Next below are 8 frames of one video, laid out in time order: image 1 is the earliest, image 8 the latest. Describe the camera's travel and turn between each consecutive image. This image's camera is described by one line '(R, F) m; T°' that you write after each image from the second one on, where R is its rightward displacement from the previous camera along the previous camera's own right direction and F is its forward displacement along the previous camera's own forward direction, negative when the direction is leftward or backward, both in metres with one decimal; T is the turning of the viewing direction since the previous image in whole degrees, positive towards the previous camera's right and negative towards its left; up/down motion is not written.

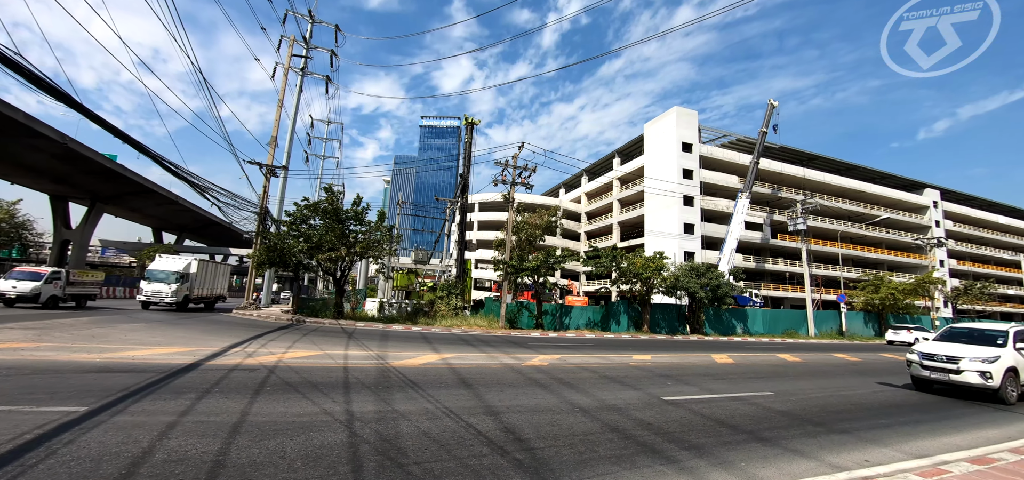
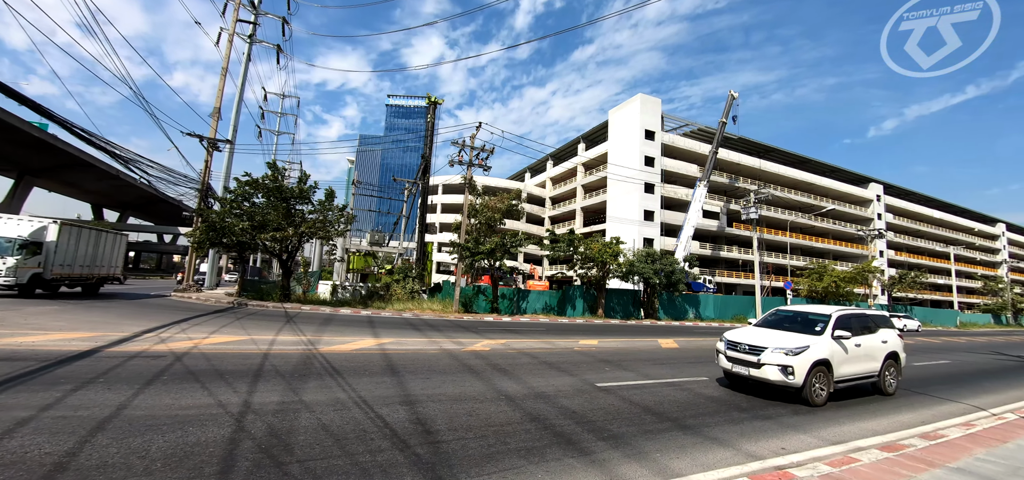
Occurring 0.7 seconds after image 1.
(+0.8, +0.5) m; +4°
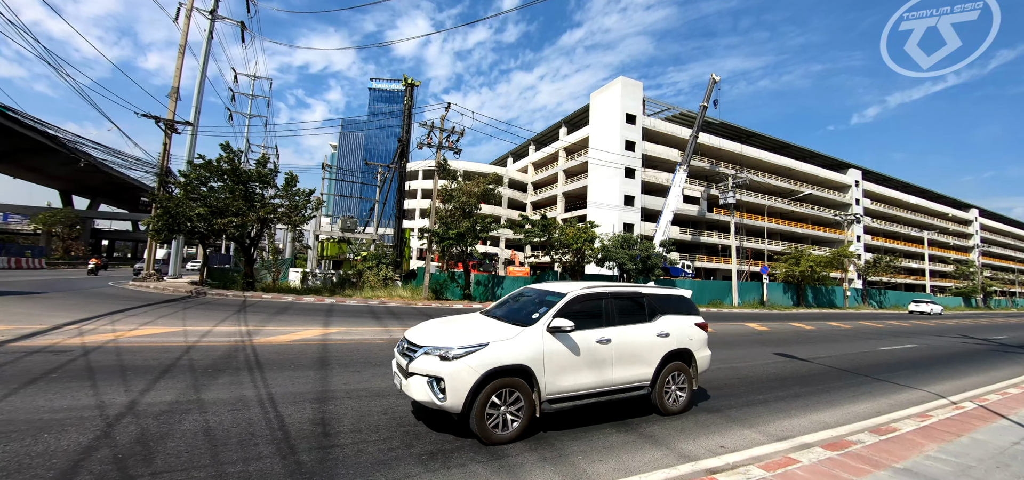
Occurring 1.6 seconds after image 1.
(+0.9, +0.6) m; +2°
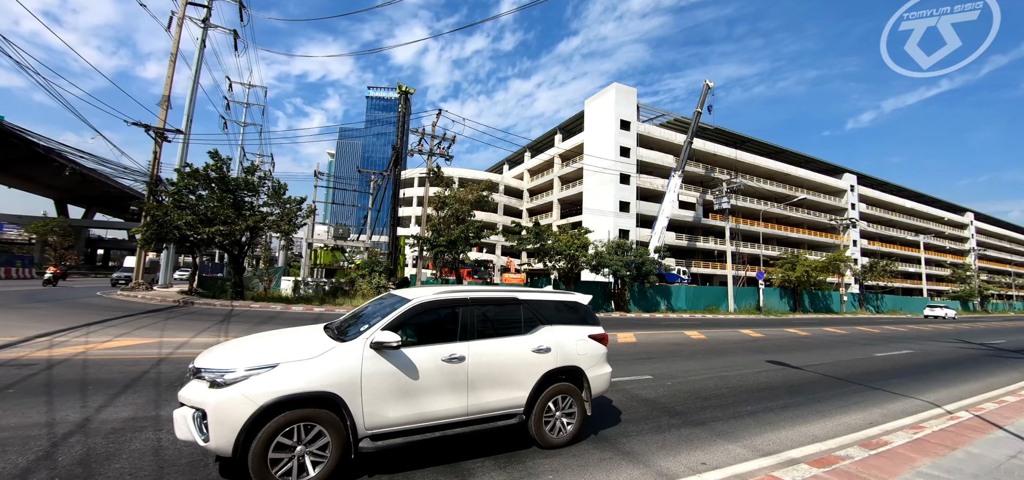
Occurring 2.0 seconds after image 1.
(+0.3, +0.2) m; 0°
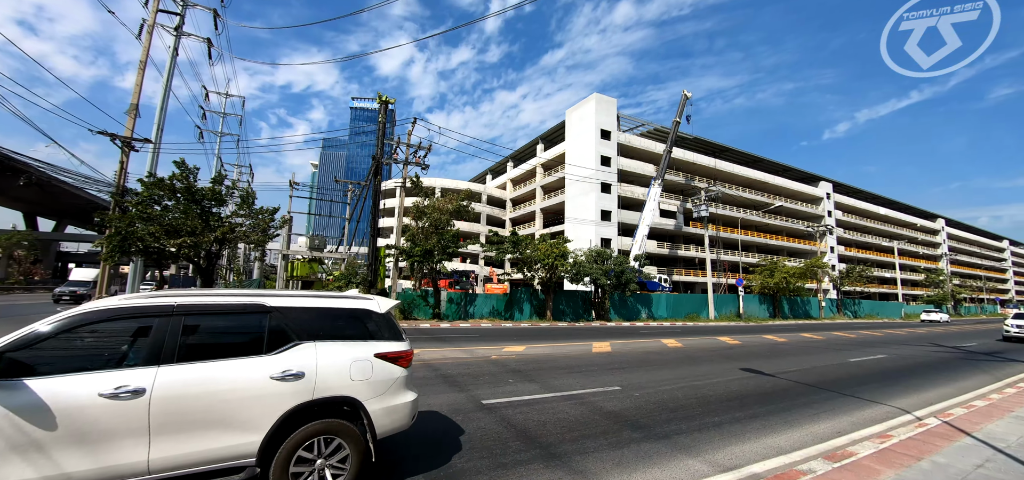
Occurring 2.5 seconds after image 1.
(+0.5, +0.3) m; +2°
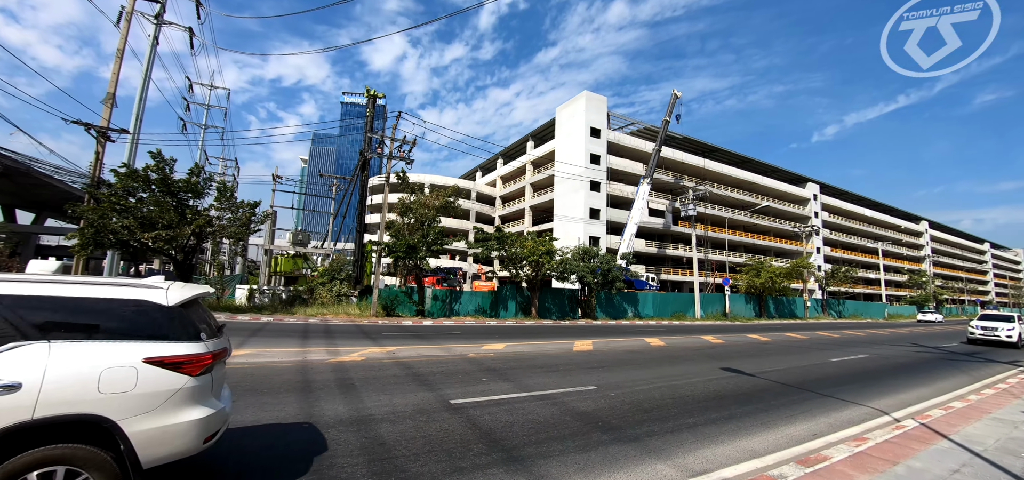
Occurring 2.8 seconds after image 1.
(+0.3, +0.3) m; +1°
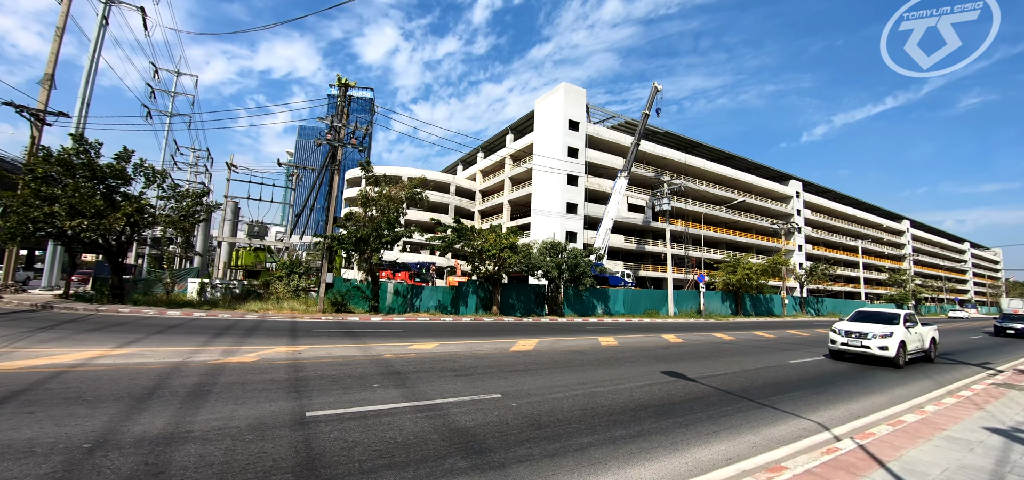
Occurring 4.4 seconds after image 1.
(+1.6, +1.0) m; +1°
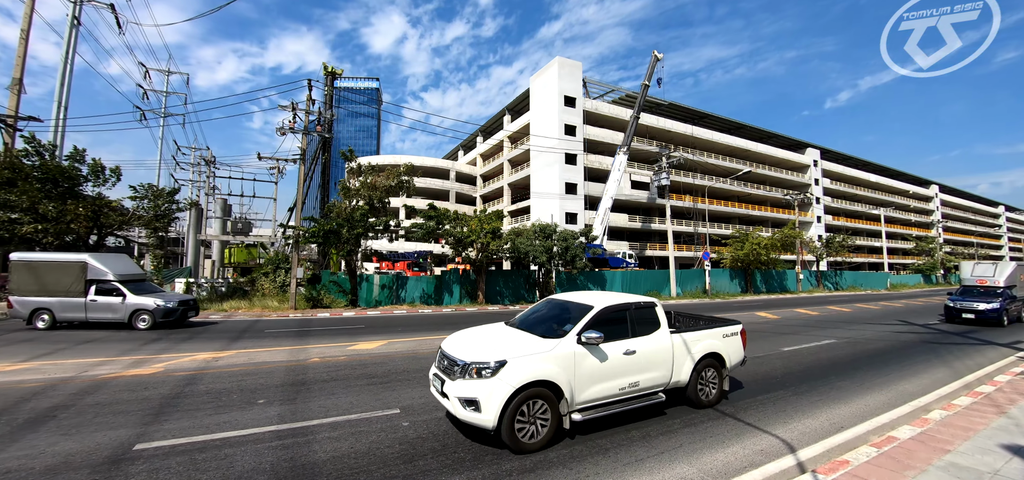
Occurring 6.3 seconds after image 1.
(+1.7, +1.2) m; -3°
